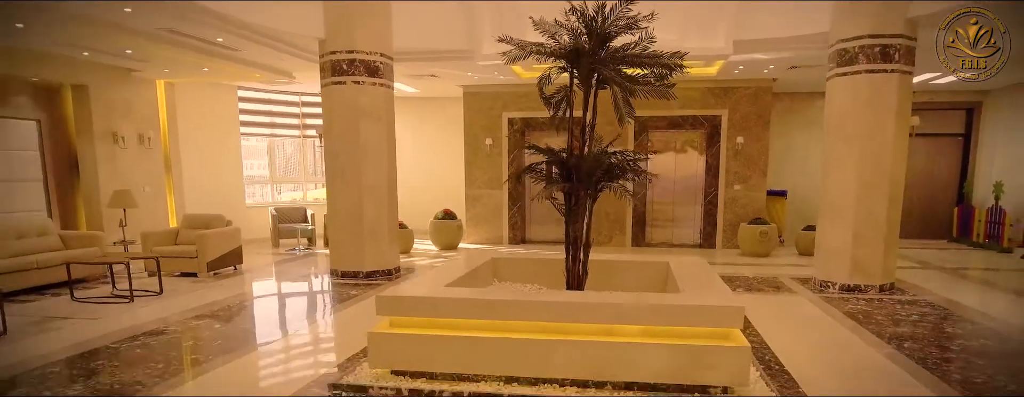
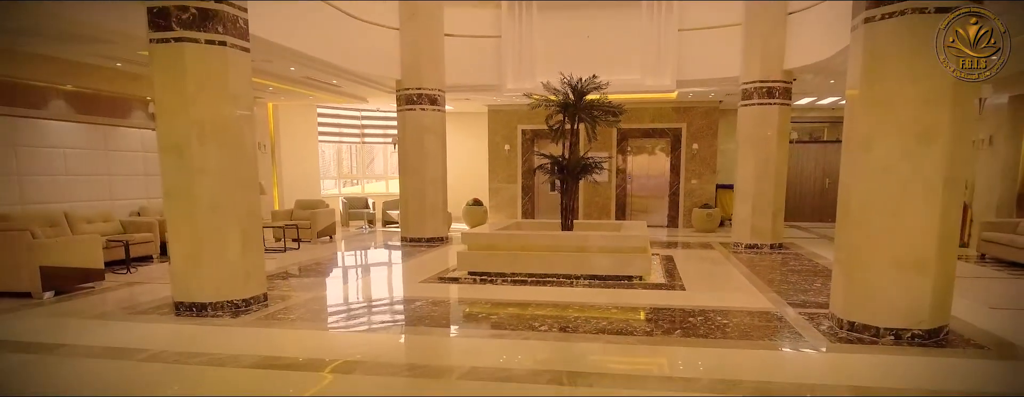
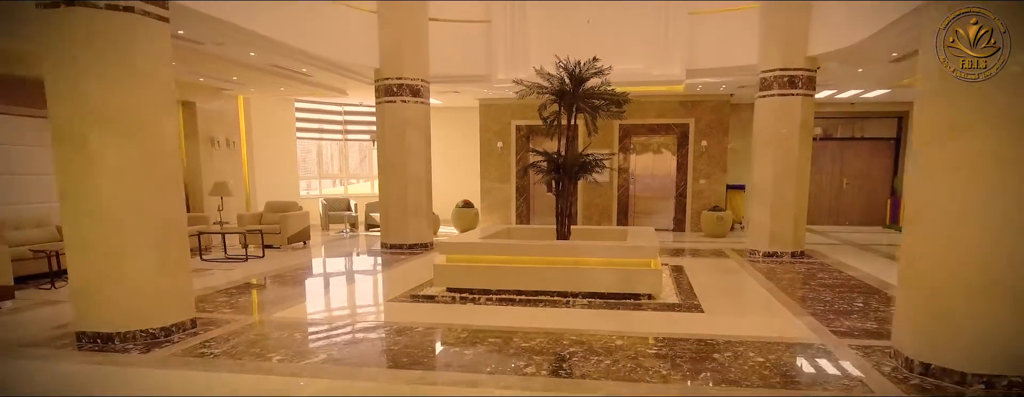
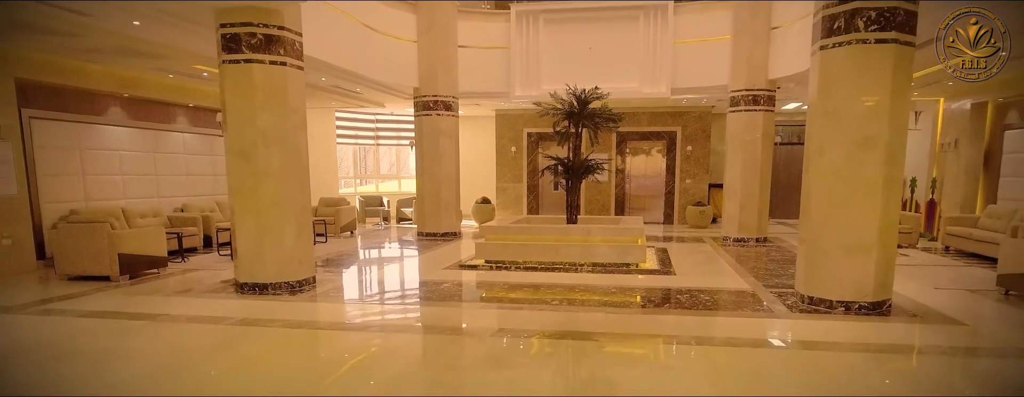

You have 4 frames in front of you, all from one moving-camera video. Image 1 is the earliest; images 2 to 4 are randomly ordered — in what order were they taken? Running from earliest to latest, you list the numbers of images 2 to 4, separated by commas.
3, 2, 4
